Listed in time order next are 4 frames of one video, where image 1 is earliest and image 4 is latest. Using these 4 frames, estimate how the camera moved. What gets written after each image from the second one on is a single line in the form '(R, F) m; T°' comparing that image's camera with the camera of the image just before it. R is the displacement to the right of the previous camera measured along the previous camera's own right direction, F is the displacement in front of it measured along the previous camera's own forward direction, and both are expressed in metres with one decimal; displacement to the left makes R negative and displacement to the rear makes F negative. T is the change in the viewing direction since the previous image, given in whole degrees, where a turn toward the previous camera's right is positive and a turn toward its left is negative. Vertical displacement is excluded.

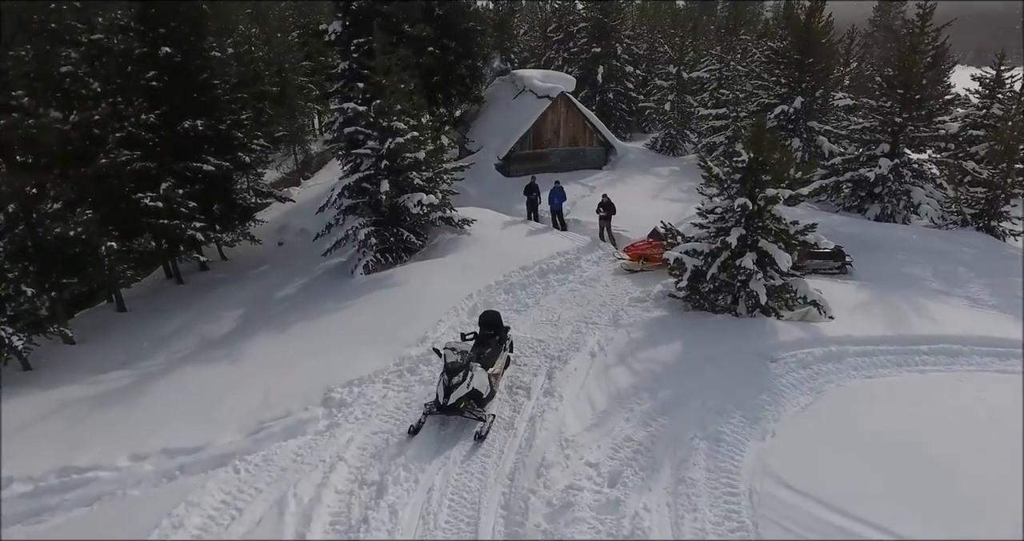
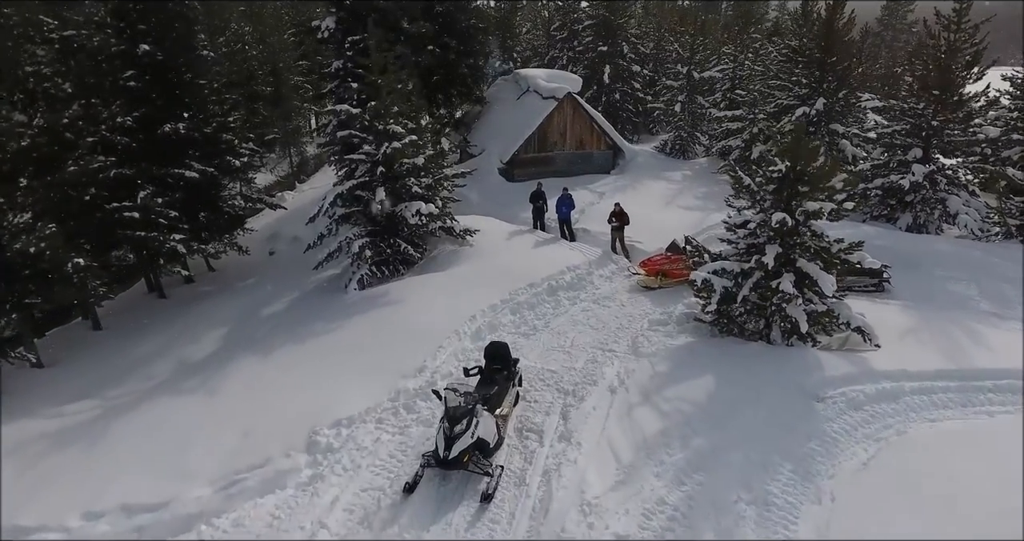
(-0.2, +1.1) m; 0°
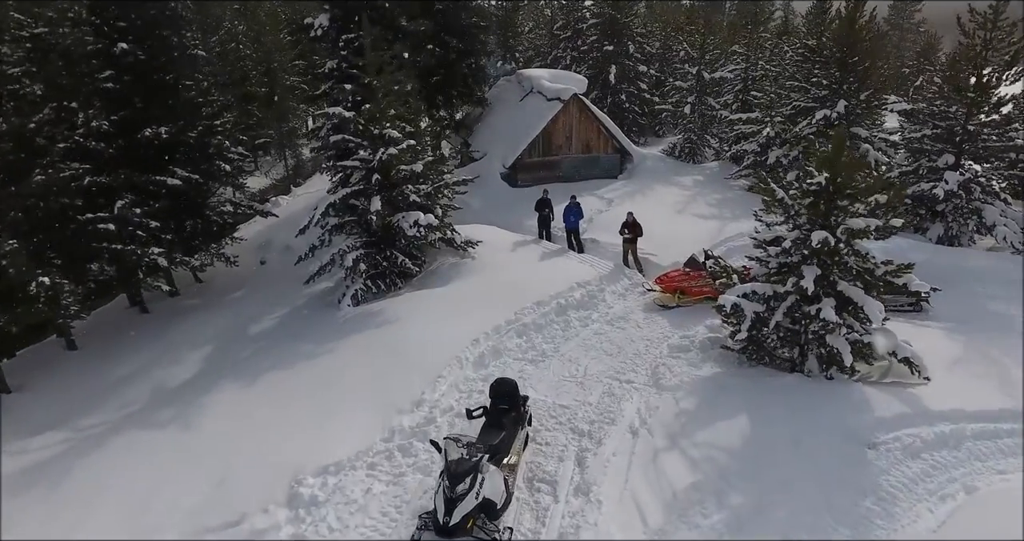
(-0.2, +1.0) m; 0°
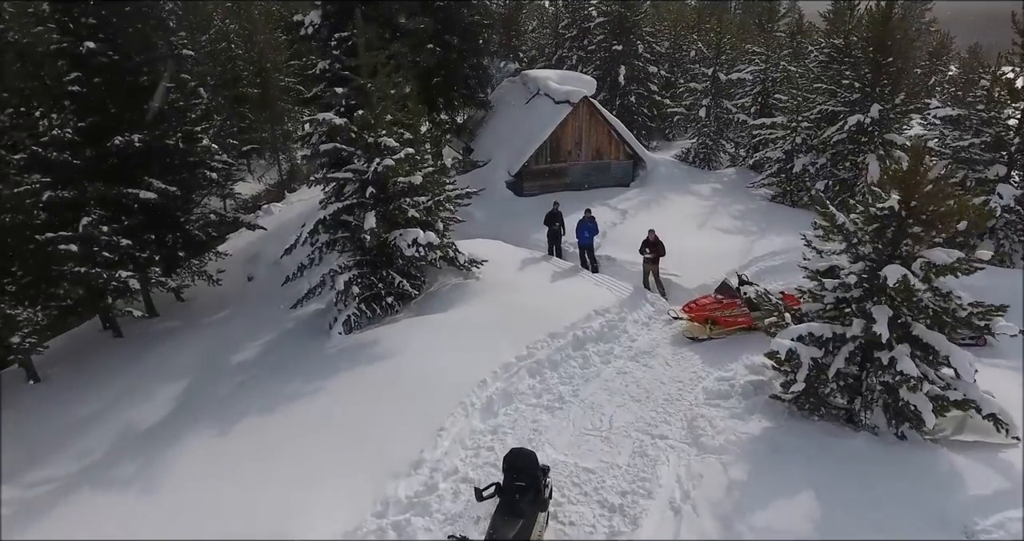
(-0.3, +1.3) m; 0°
